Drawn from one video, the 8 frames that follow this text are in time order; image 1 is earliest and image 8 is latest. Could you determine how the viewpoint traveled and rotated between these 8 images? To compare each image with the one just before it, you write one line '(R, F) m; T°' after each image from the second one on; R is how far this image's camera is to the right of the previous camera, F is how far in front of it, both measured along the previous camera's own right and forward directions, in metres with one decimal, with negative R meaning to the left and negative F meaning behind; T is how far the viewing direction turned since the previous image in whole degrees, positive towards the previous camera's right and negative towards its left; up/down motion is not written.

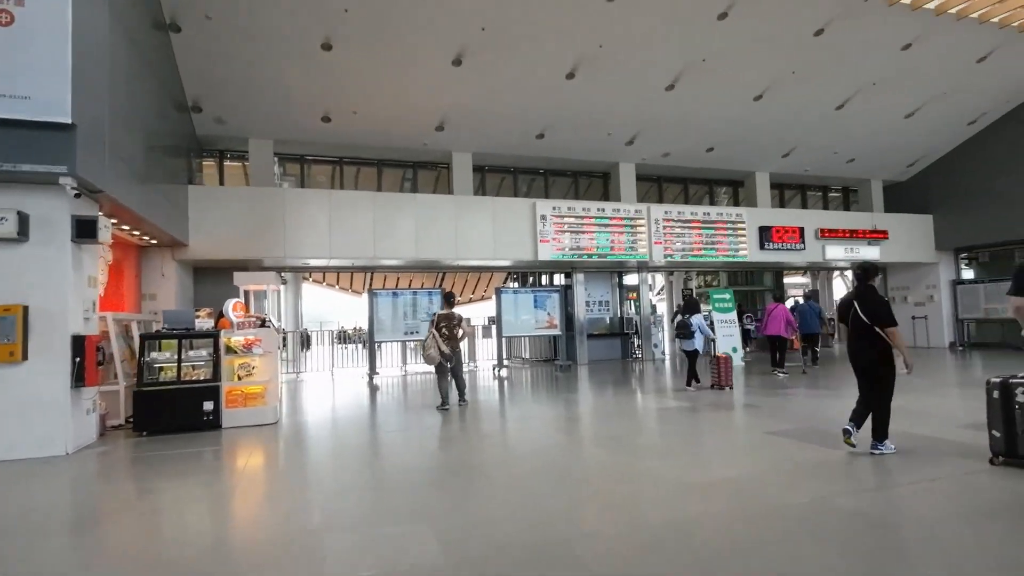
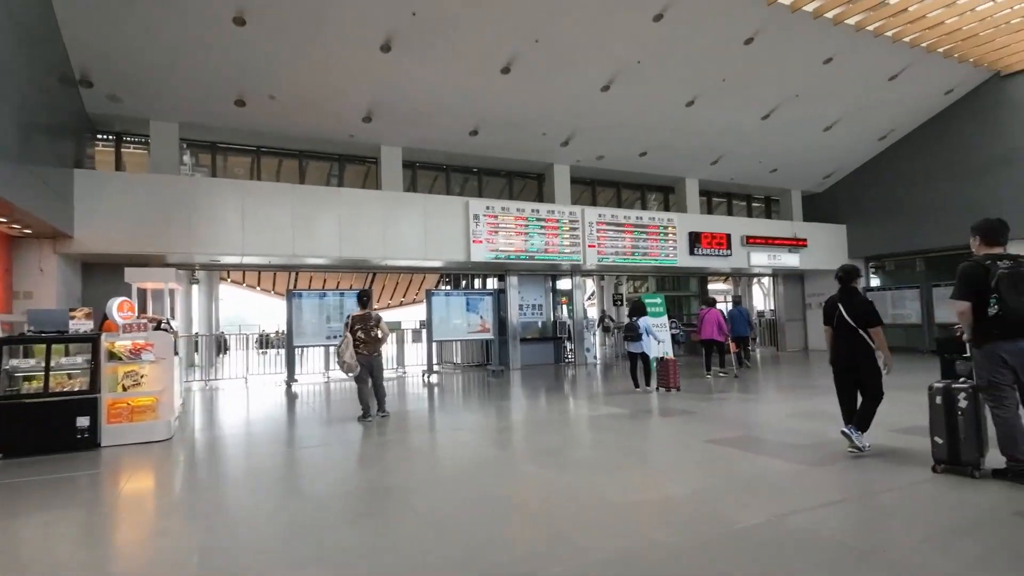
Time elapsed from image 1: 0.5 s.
(0.0, +0.4) m; +7°
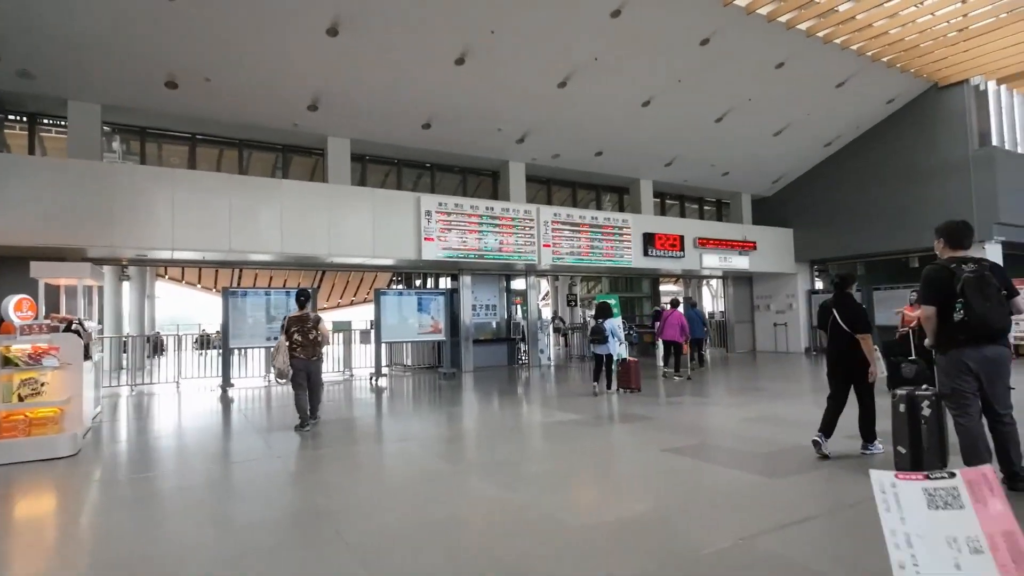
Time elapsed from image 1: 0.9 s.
(0.0, +0.3) m; +5°
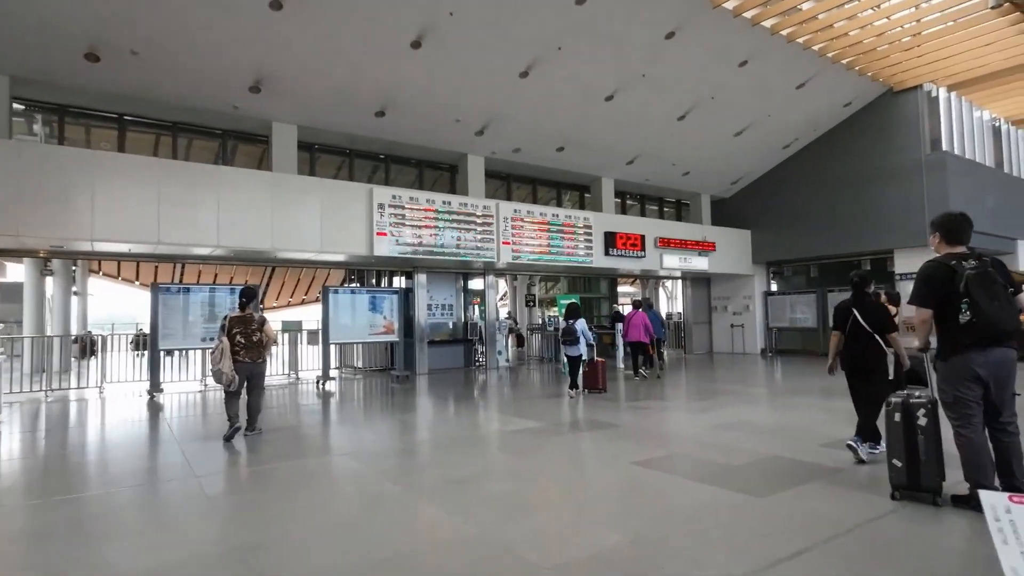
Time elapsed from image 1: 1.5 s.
(0.0, +0.5) m; +4°
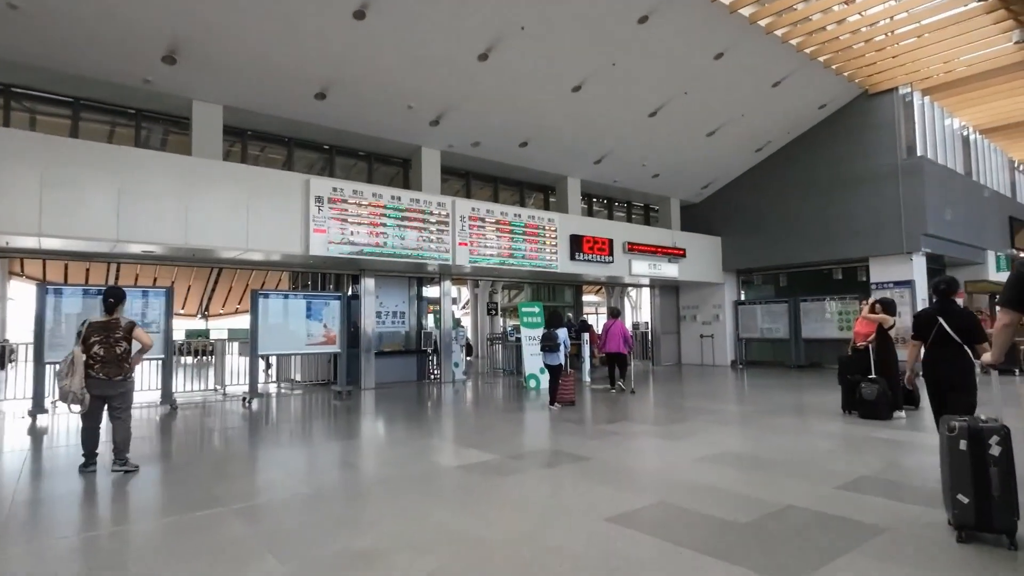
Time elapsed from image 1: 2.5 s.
(+0.1, +1.0) m; +4°
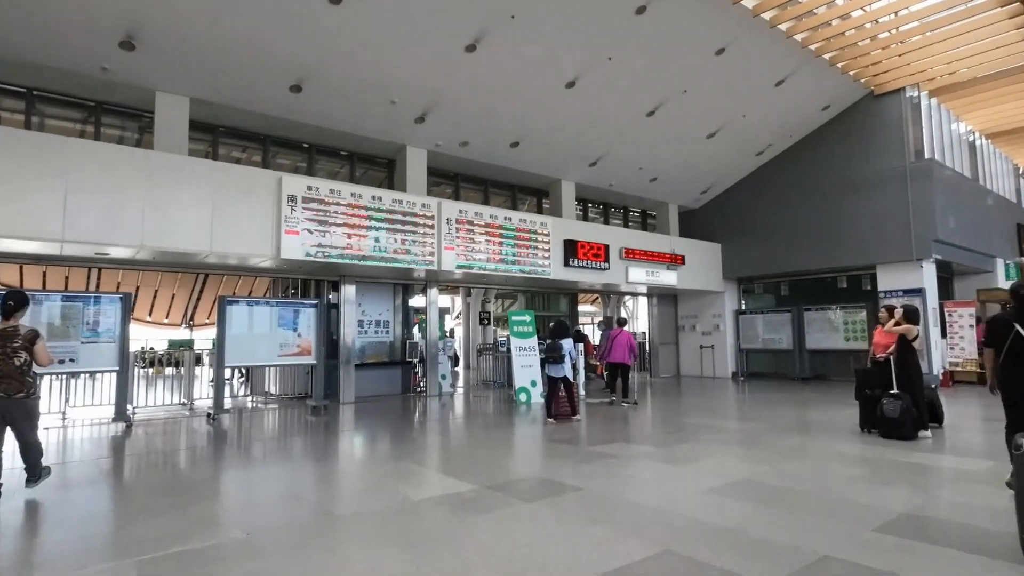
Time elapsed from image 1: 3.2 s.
(+0.1, +0.6) m; 0°
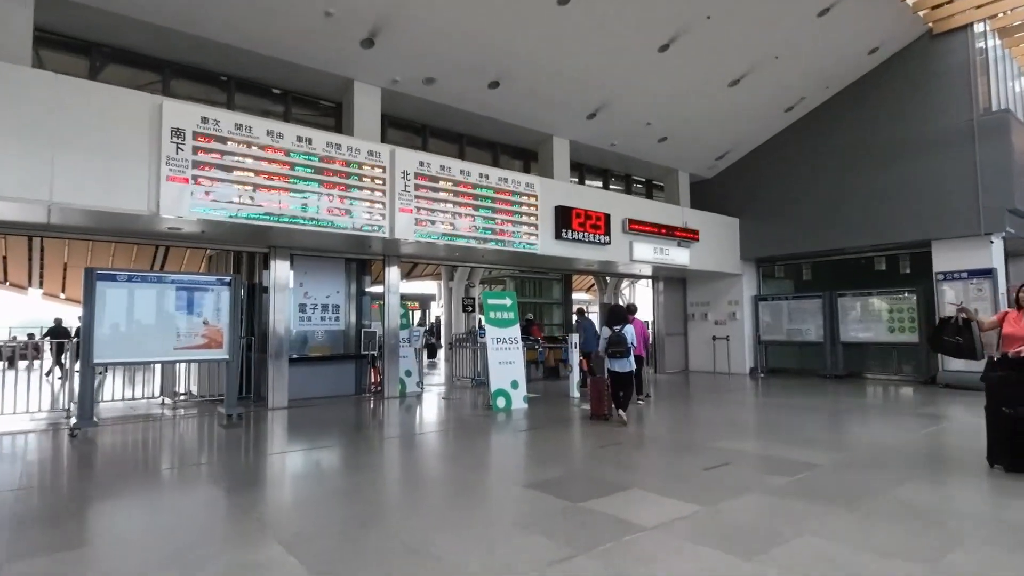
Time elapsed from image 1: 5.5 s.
(+0.2, +2.1) m; +1°
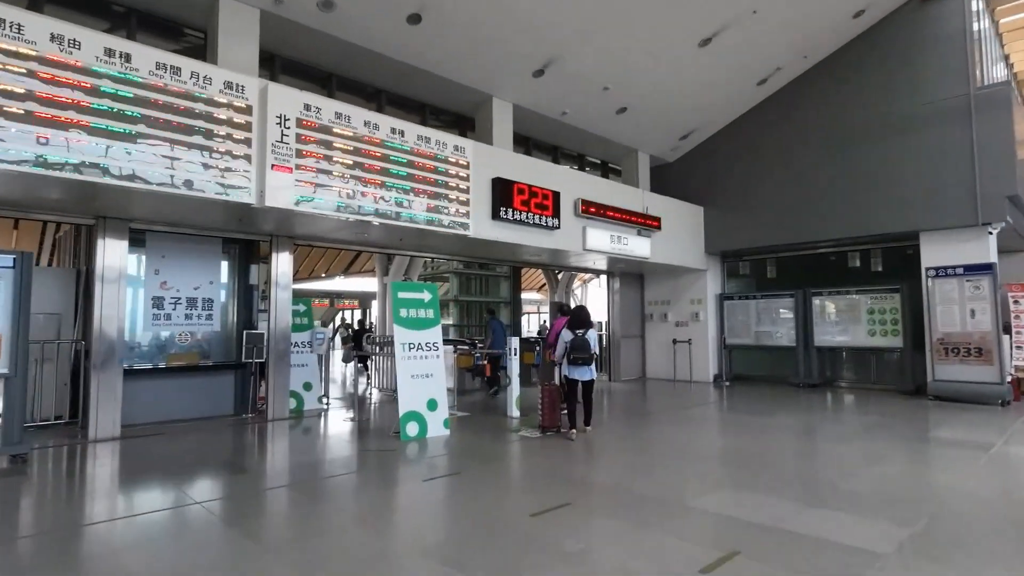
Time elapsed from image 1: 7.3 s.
(+0.3, +1.7) m; +5°
